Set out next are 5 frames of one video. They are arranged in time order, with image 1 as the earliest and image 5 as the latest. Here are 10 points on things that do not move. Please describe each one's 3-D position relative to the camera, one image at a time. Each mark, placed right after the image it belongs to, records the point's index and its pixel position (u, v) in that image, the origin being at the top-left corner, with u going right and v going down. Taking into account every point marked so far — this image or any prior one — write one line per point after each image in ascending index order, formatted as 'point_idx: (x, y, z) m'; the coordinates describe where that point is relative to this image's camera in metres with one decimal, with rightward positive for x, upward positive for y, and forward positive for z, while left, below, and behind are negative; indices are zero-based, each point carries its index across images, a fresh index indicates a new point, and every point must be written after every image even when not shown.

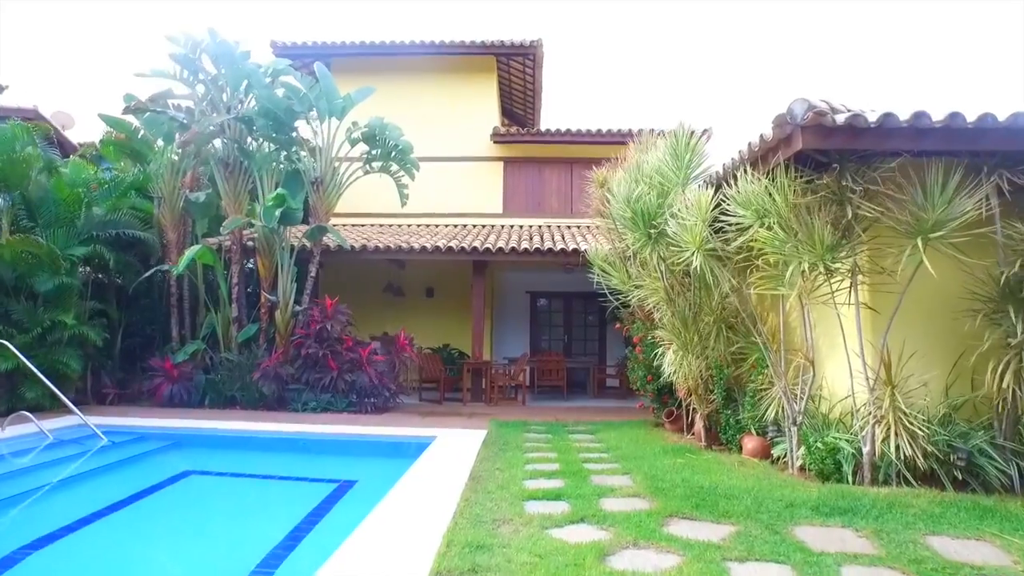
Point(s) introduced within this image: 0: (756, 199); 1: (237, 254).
0: (+1.6, +0.6, +4.4) m
1: (-3.9, +0.5, +9.8) m
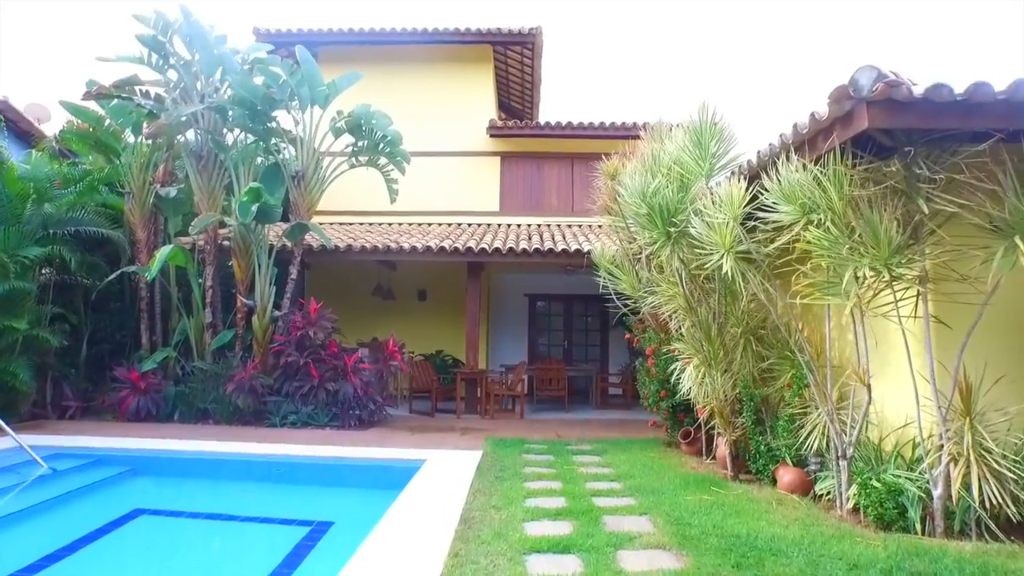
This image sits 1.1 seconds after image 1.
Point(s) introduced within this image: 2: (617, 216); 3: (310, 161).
0: (+1.5, +0.5, +3.7) m
1: (-3.9, +0.4, +9.1) m
2: (+1.0, +0.6, +6.3) m
3: (-2.7, +1.7, +9.2) m
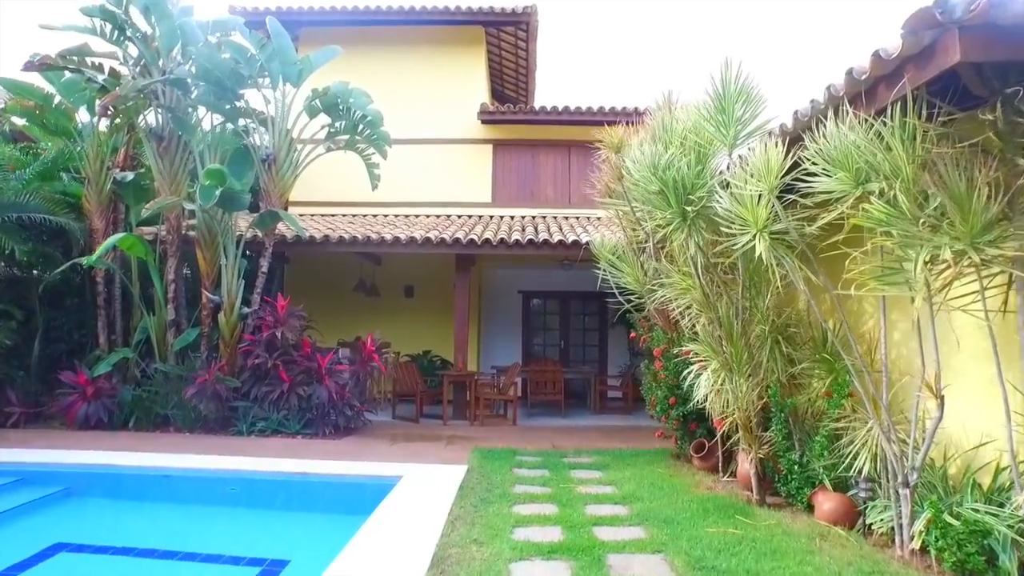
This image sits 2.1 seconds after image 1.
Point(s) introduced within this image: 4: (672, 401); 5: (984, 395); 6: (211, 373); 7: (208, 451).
0: (+1.5, +0.6, +3.0) m
1: (-4.0, +0.5, +8.3) m
2: (+0.9, +0.7, +5.6) m
3: (-2.8, +1.8, +8.4) m
4: (+1.3, -0.9, +5.6) m
5: (+2.1, -0.5, +3.1) m
6: (-3.3, -0.9, +7.7) m
7: (-3.0, -1.6, +6.9) m
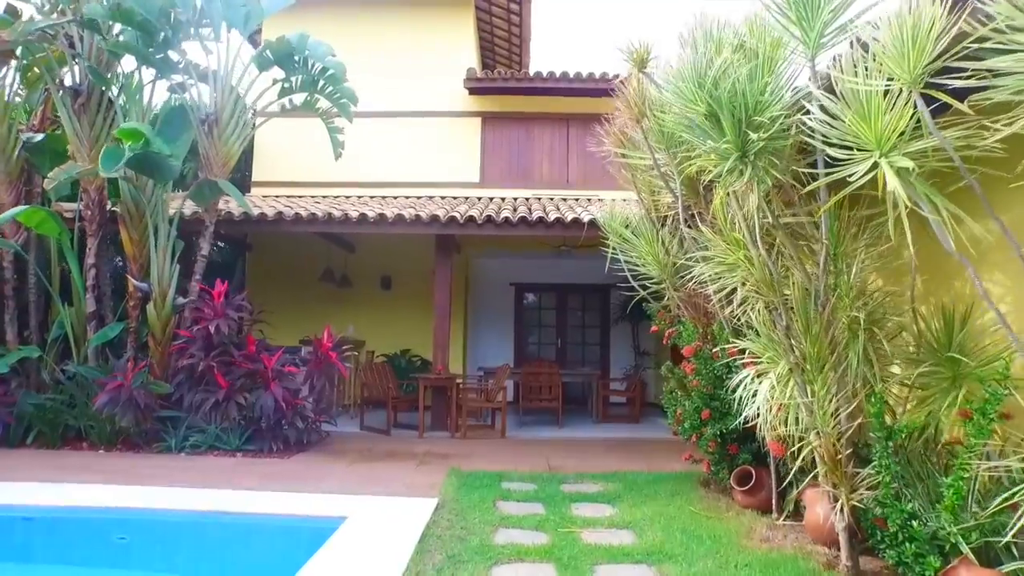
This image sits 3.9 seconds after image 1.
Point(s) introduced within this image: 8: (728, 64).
0: (+1.4, +0.7, +1.6) m
1: (-4.1, +0.6, +6.9) m
2: (+0.8, +0.8, +4.2) m
3: (-2.9, +1.9, +7.0) m
4: (+1.2, -0.8, +4.2) m
5: (+2.0, -0.4, +1.8) m
6: (-3.4, -0.8, +6.3) m
7: (-3.1, -1.5, +5.5) m
8: (+0.9, +0.9, +2.9) m
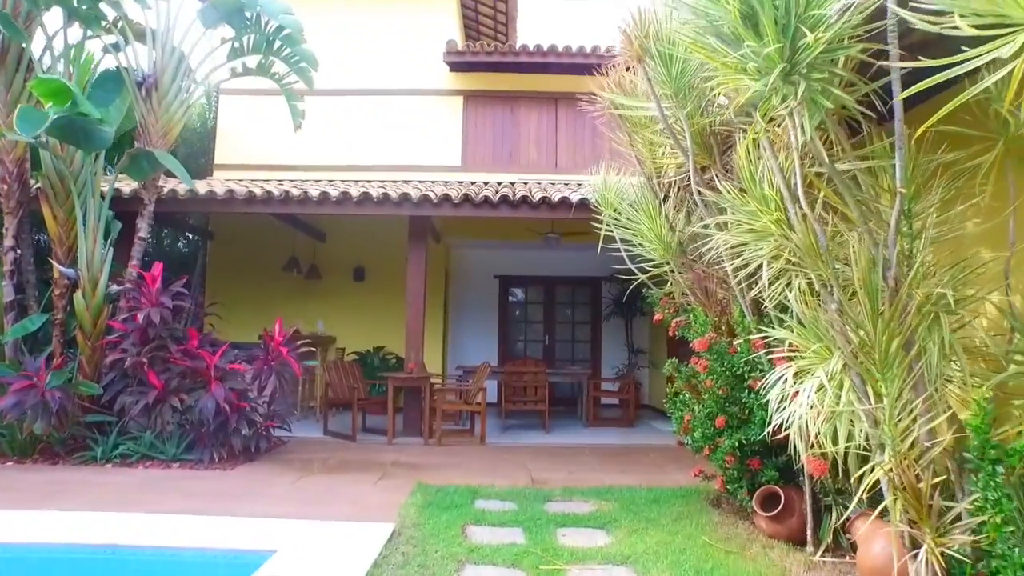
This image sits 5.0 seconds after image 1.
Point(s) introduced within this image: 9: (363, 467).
0: (+1.3, +0.8, +0.8) m
1: (-4.3, +0.8, +6.0) m
2: (+0.7, +0.9, +3.4) m
3: (-3.1, +2.0, +6.2) m
4: (+1.0, -0.7, +3.4) m
5: (+1.9, -0.3, +1.0) m
6: (-3.6, -0.7, +5.4) m
7: (-3.3, -1.3, +4.6) m
8: (+0.8, +1.0, +2.1) m
9: (-1.2, -1.4, +5.6) m
